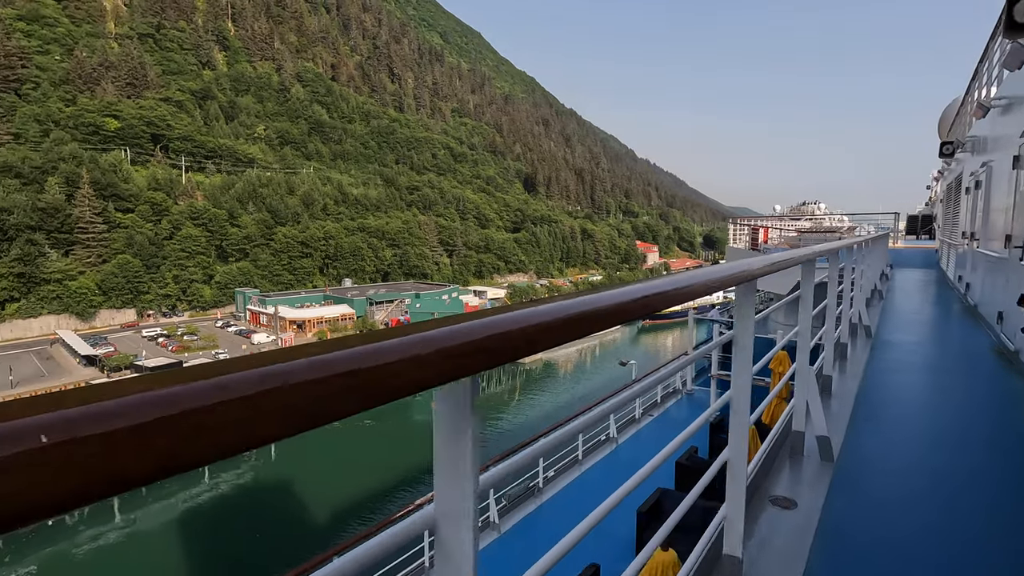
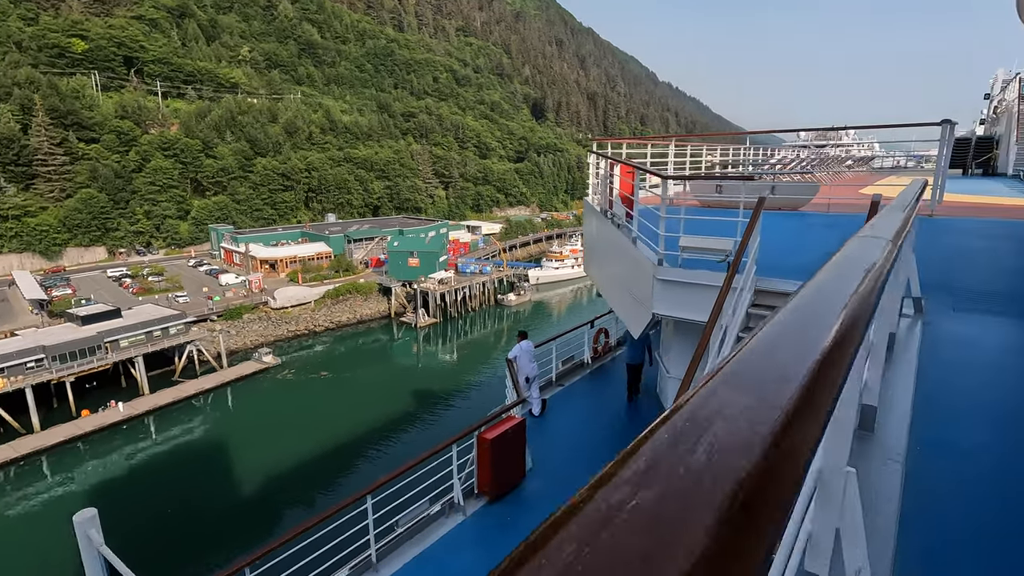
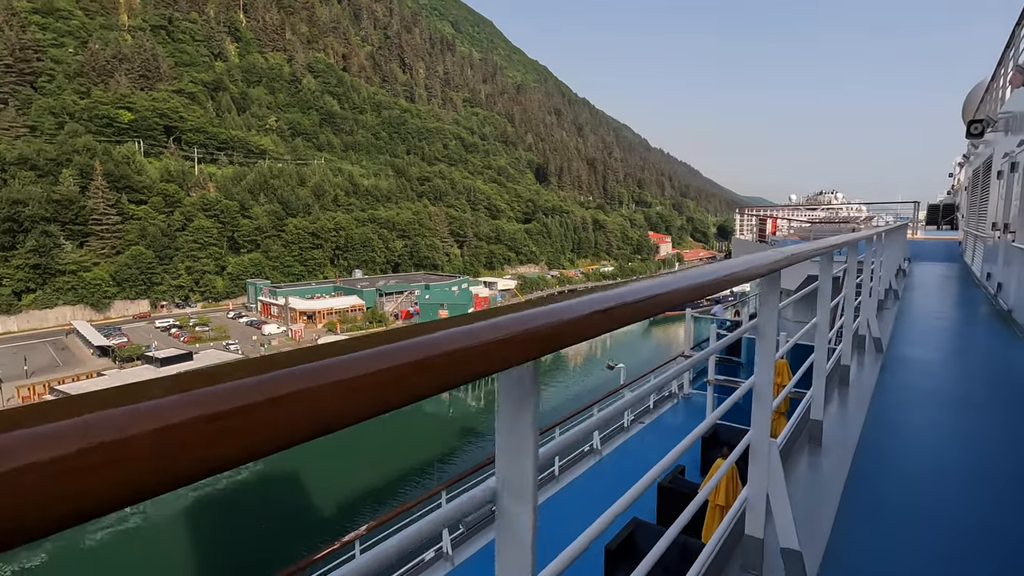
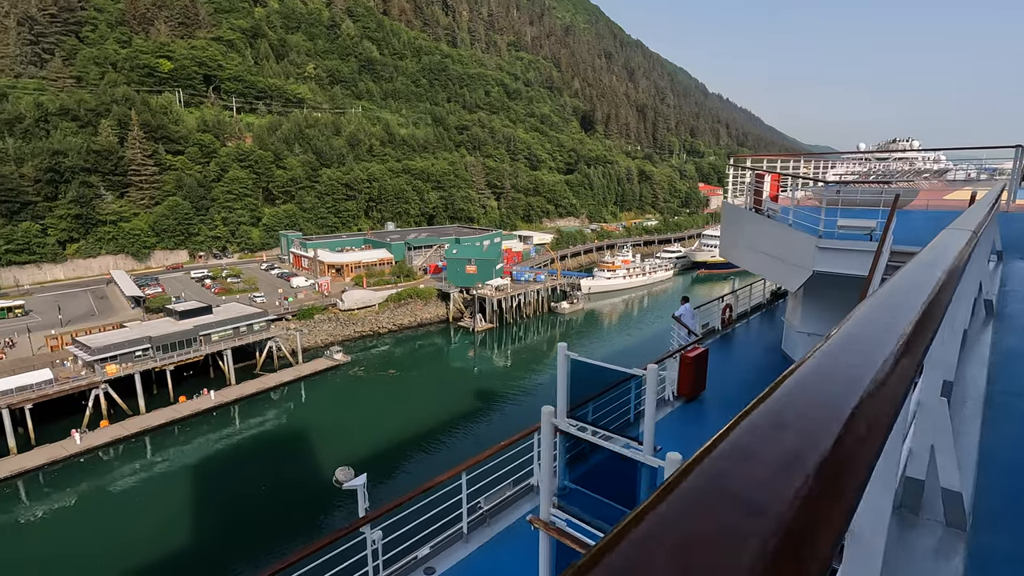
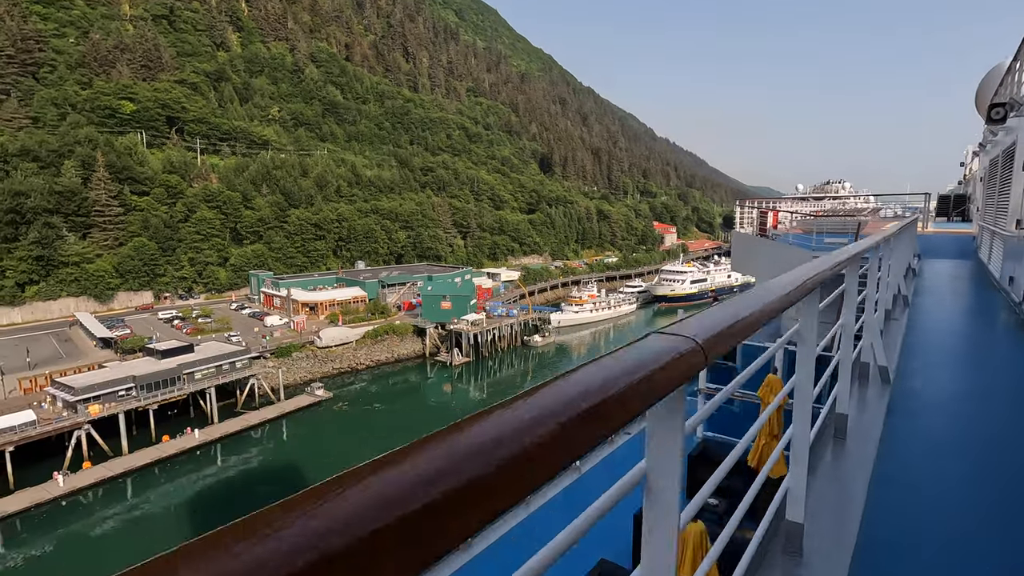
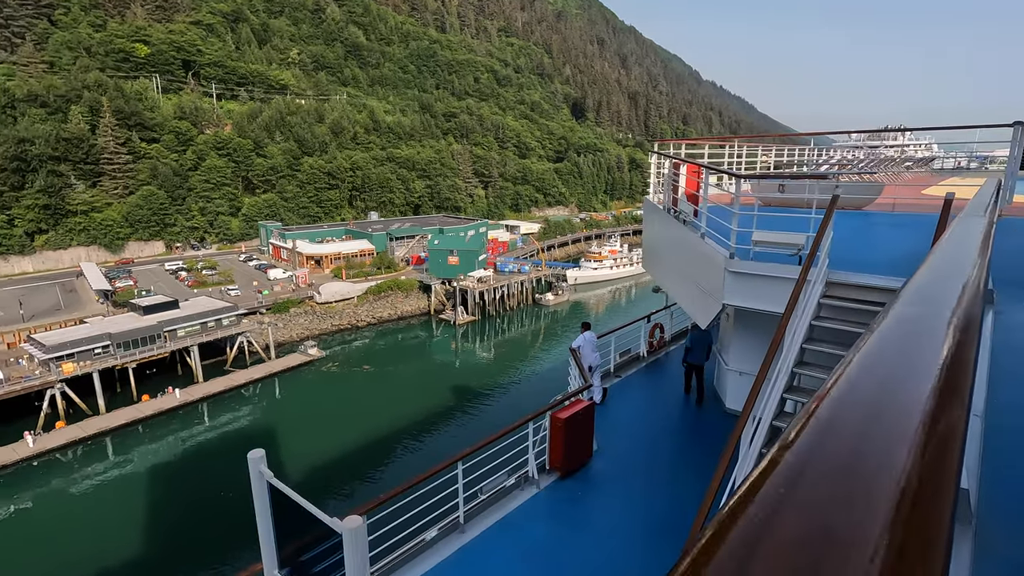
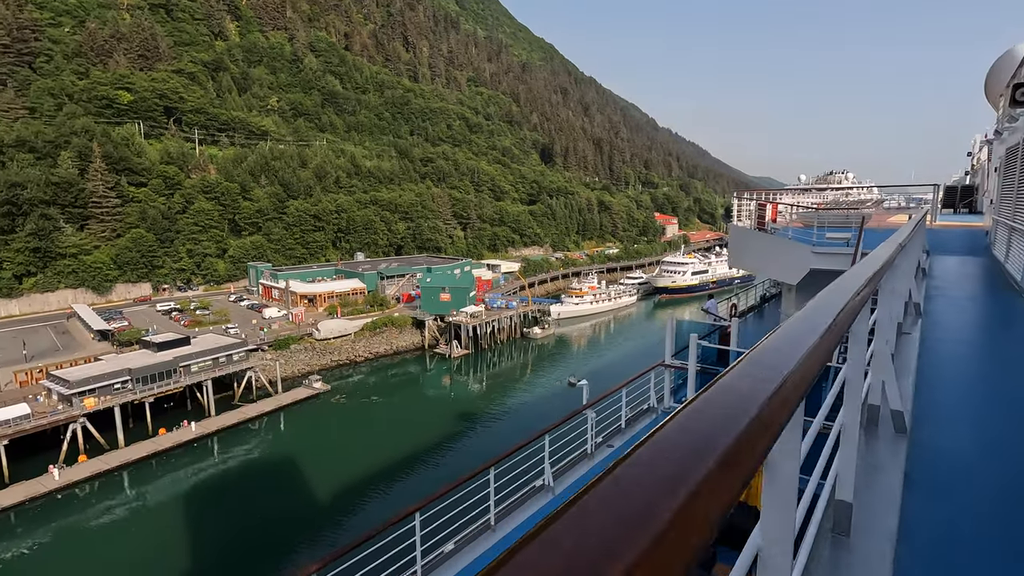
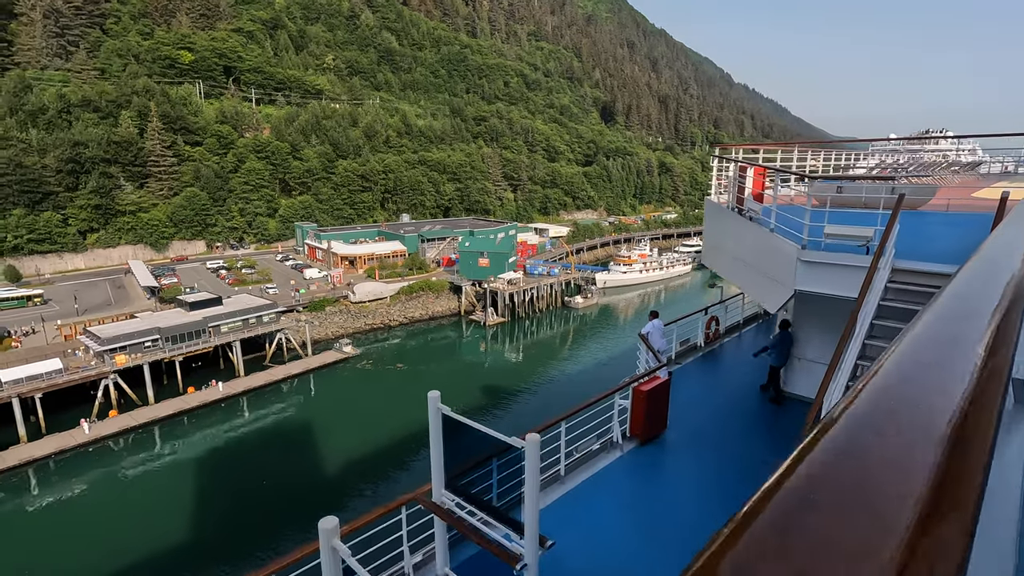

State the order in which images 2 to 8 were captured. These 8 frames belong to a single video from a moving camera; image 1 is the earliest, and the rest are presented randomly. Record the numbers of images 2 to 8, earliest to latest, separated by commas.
3, 5, 7, 4, 8, 6, 2
